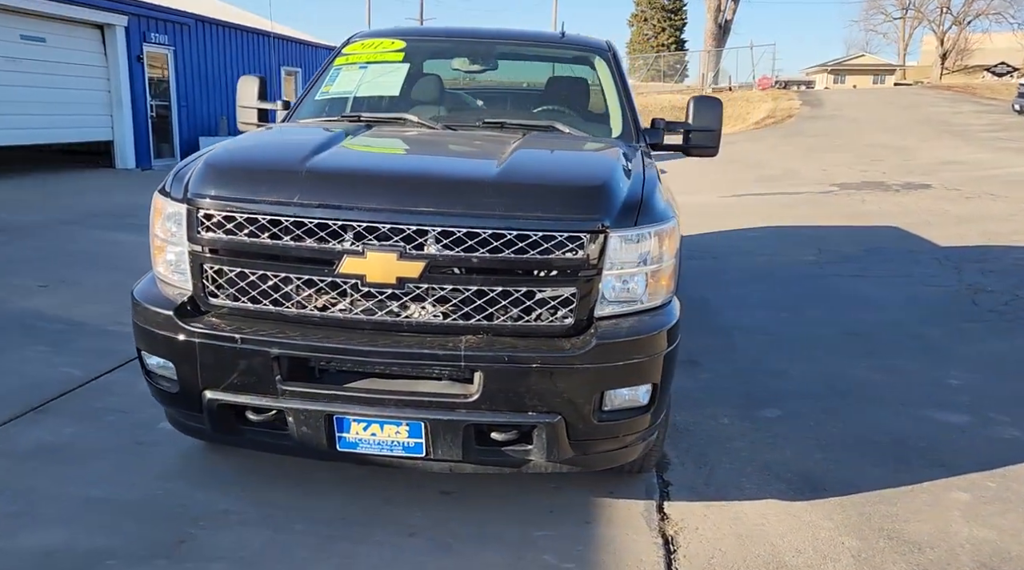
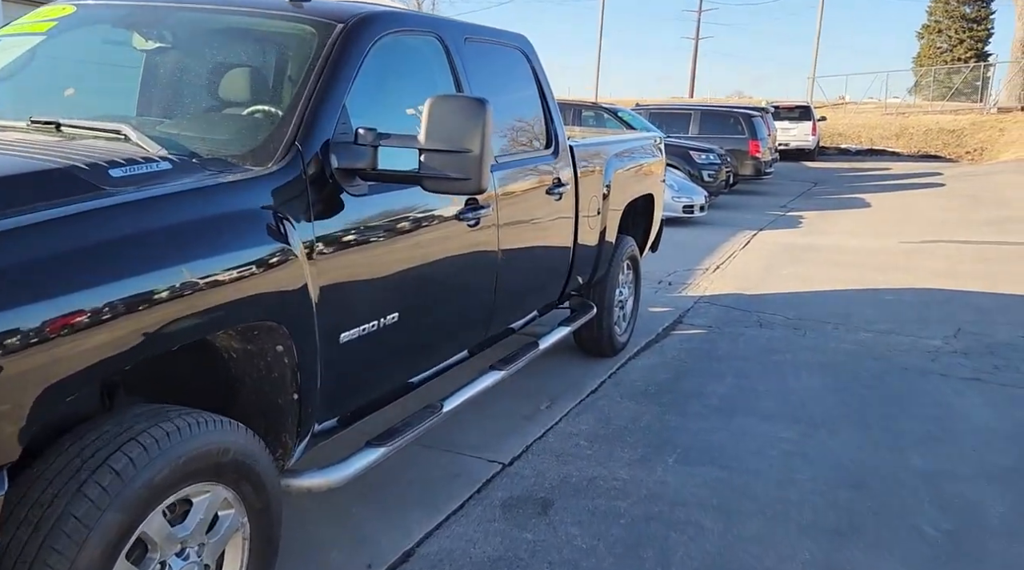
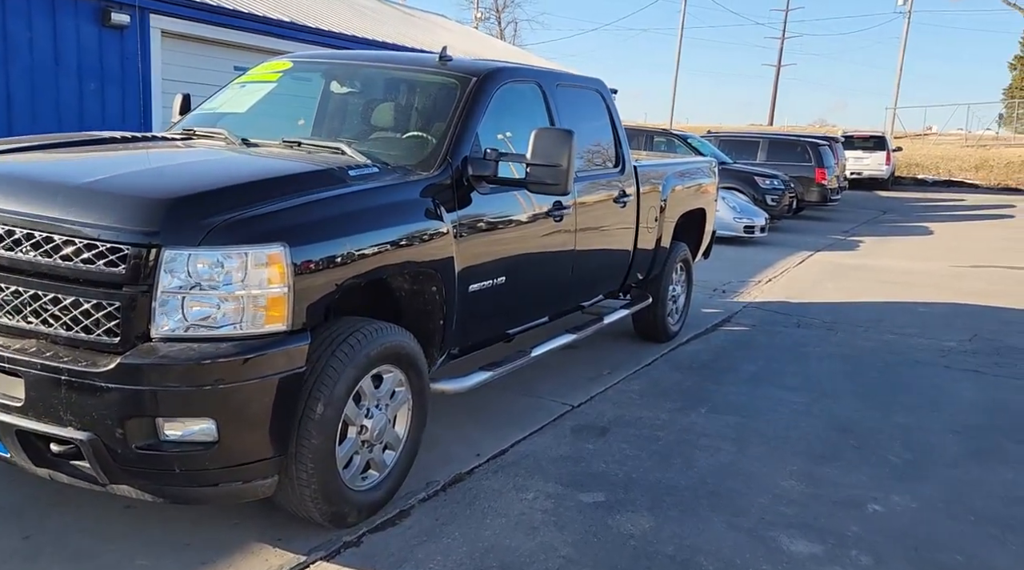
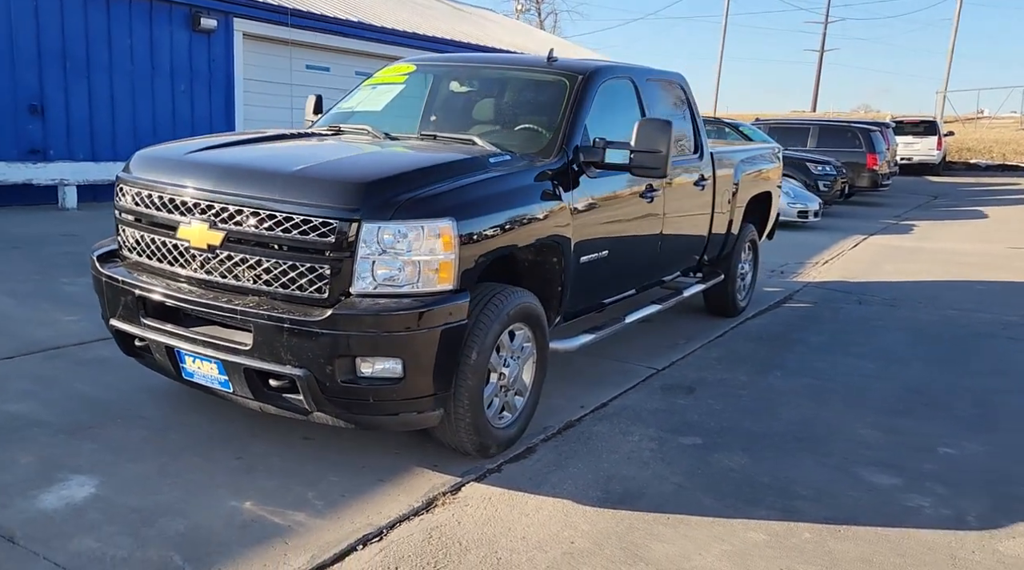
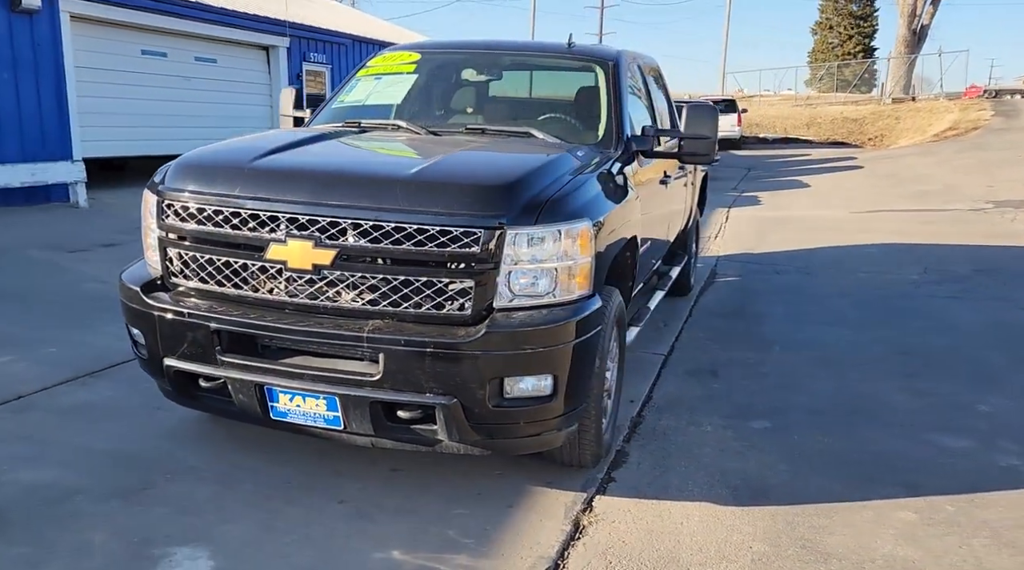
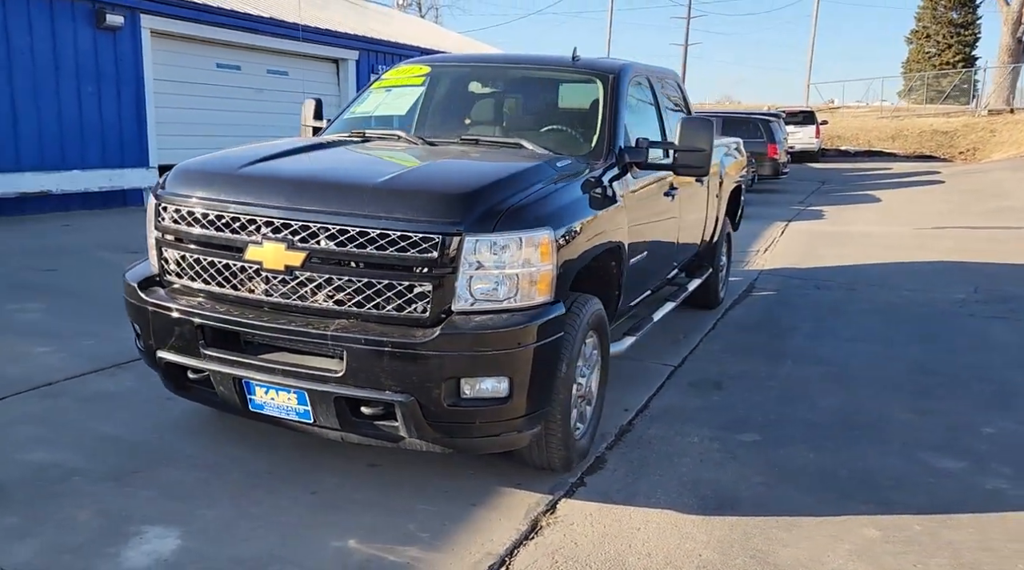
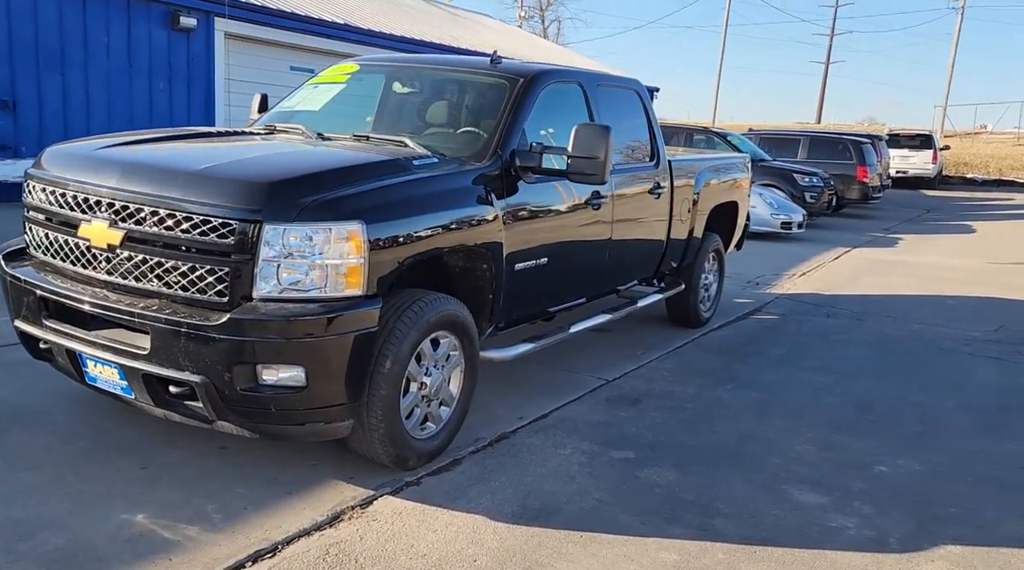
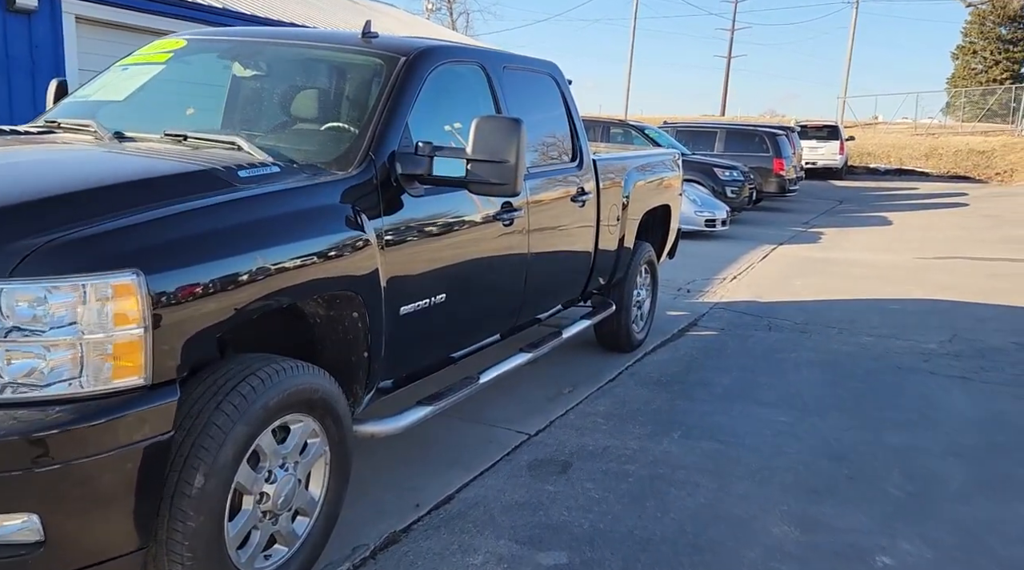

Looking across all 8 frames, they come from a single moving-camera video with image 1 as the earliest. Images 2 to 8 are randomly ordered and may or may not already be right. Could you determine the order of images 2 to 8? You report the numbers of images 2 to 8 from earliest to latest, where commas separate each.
5, 6, 4, 7, 3, 8, 2
